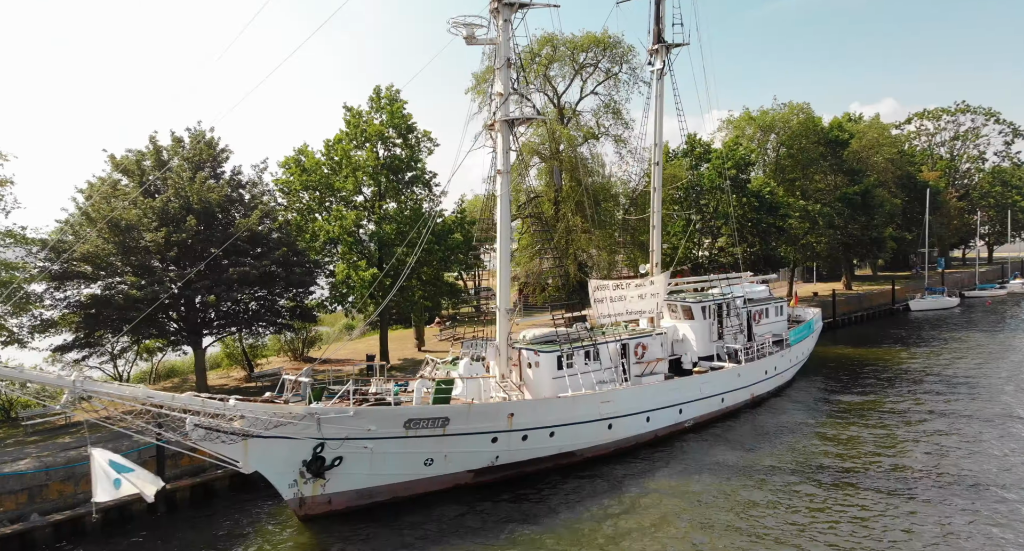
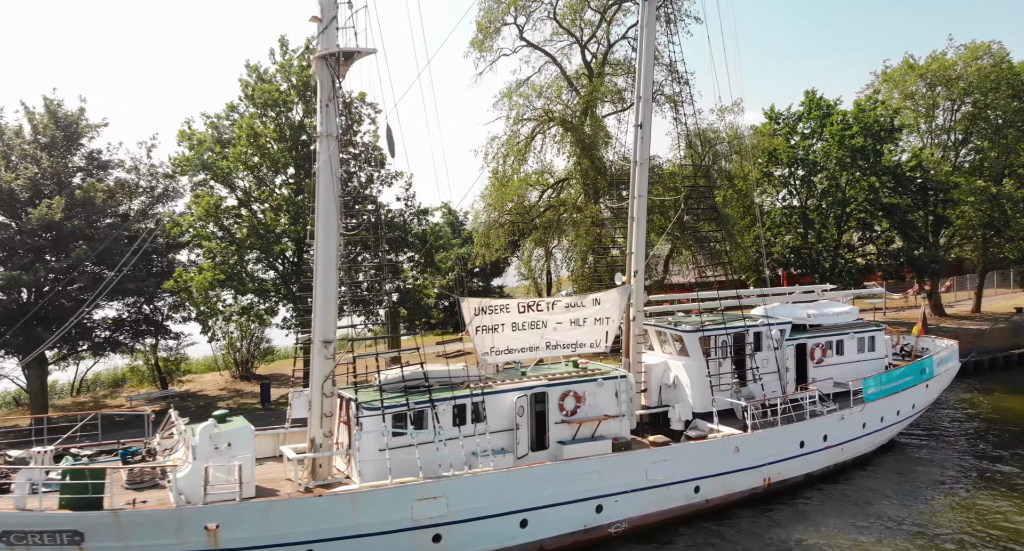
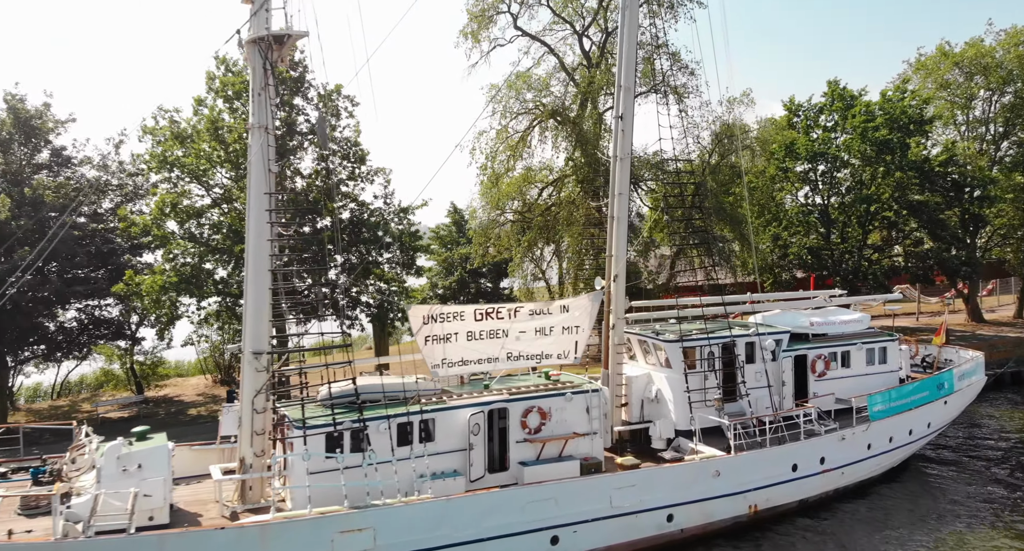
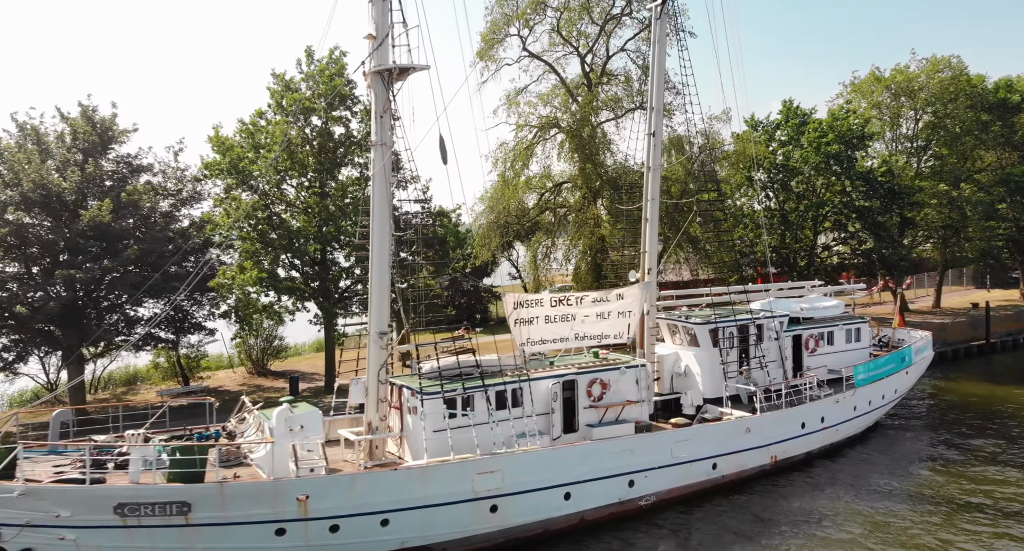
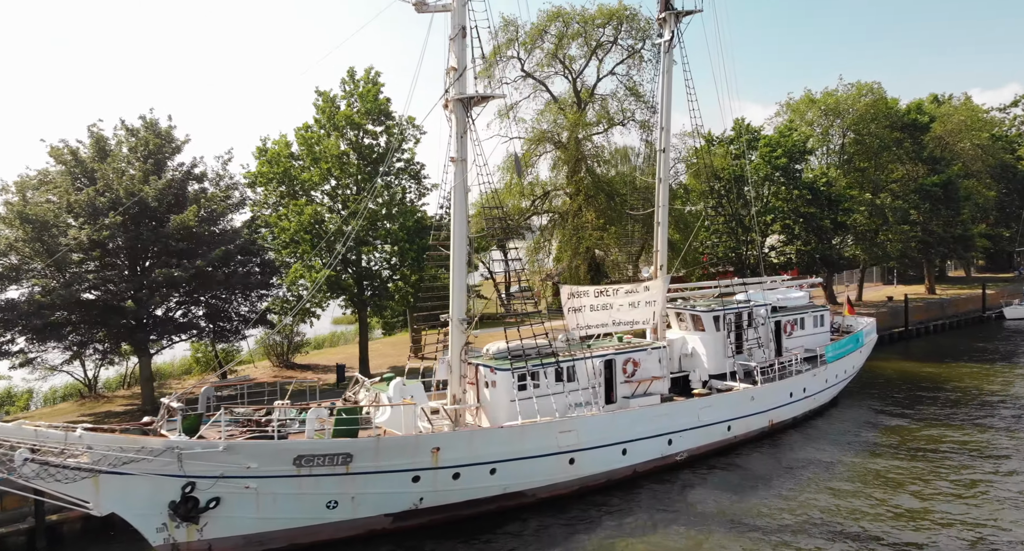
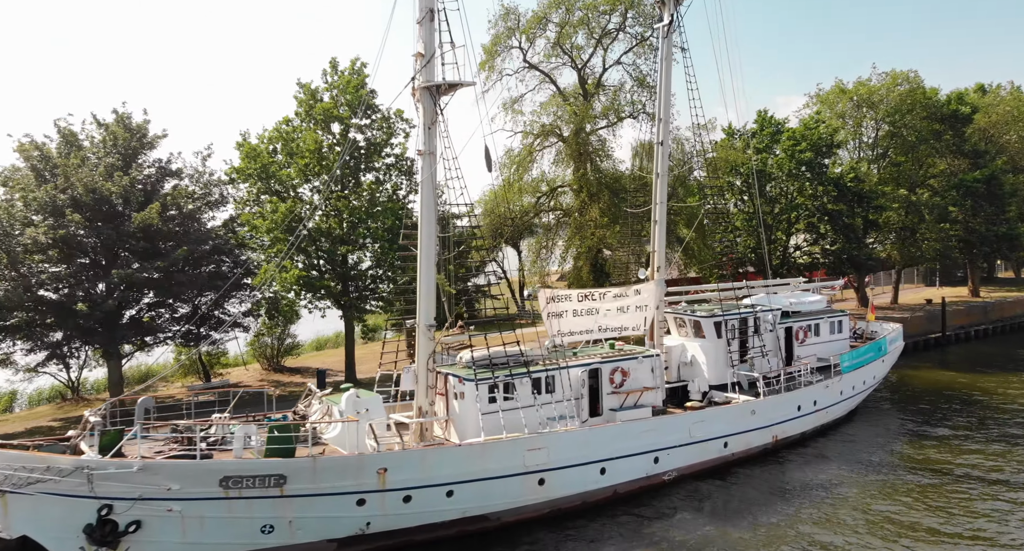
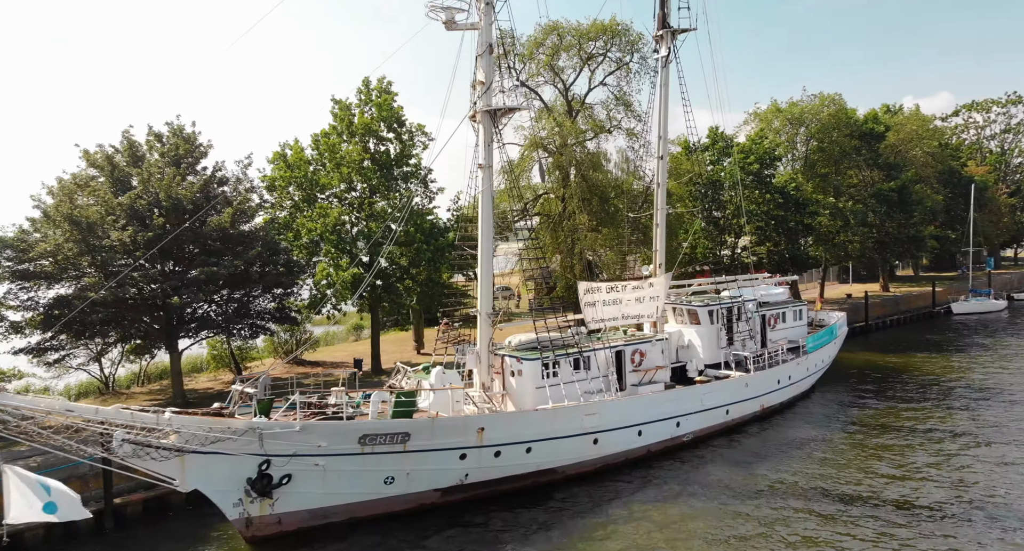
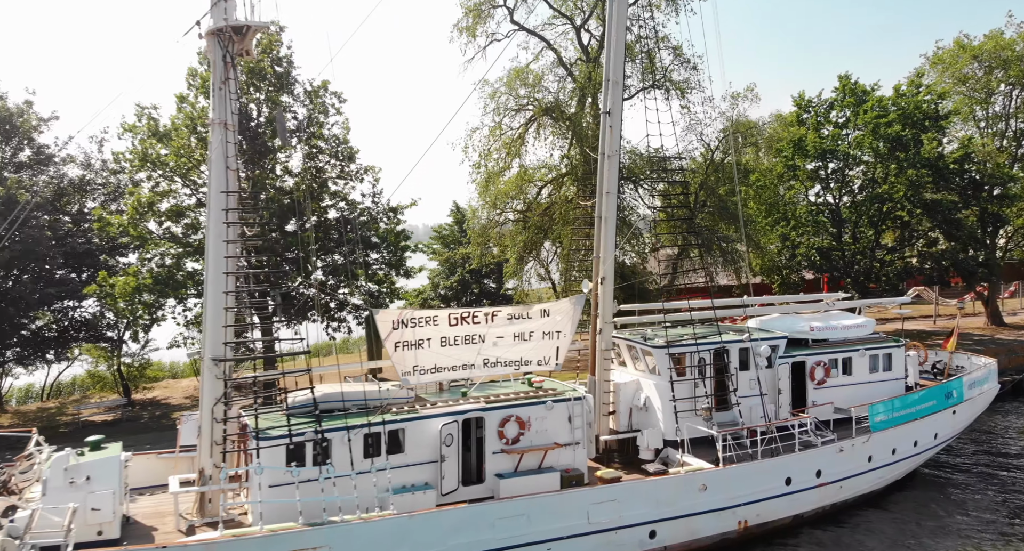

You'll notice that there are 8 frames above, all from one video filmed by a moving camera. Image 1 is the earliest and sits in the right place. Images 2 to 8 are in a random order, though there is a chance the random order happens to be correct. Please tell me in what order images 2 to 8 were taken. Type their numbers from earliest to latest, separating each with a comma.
7, 5, 6, 4, 2, 3, 8
